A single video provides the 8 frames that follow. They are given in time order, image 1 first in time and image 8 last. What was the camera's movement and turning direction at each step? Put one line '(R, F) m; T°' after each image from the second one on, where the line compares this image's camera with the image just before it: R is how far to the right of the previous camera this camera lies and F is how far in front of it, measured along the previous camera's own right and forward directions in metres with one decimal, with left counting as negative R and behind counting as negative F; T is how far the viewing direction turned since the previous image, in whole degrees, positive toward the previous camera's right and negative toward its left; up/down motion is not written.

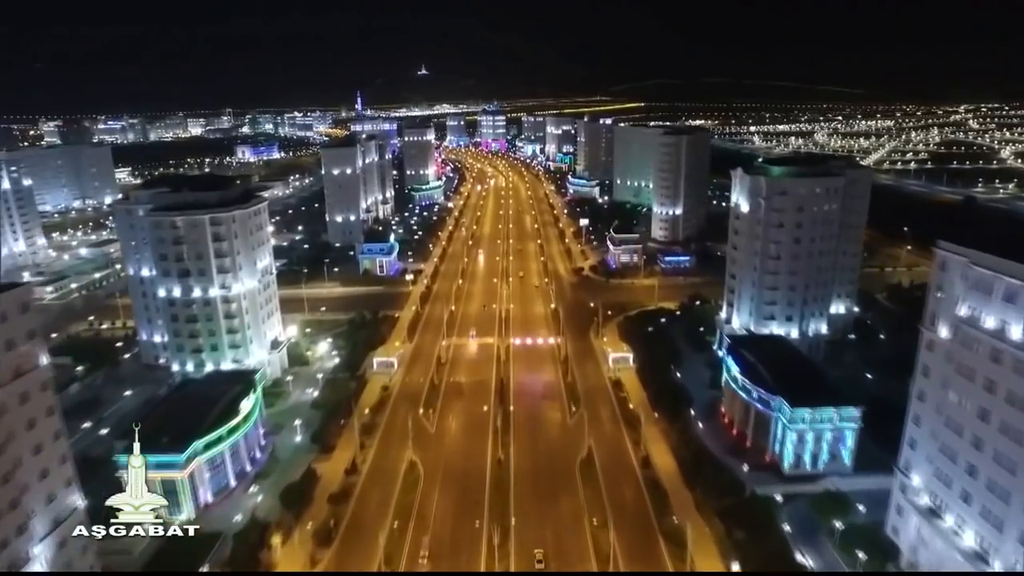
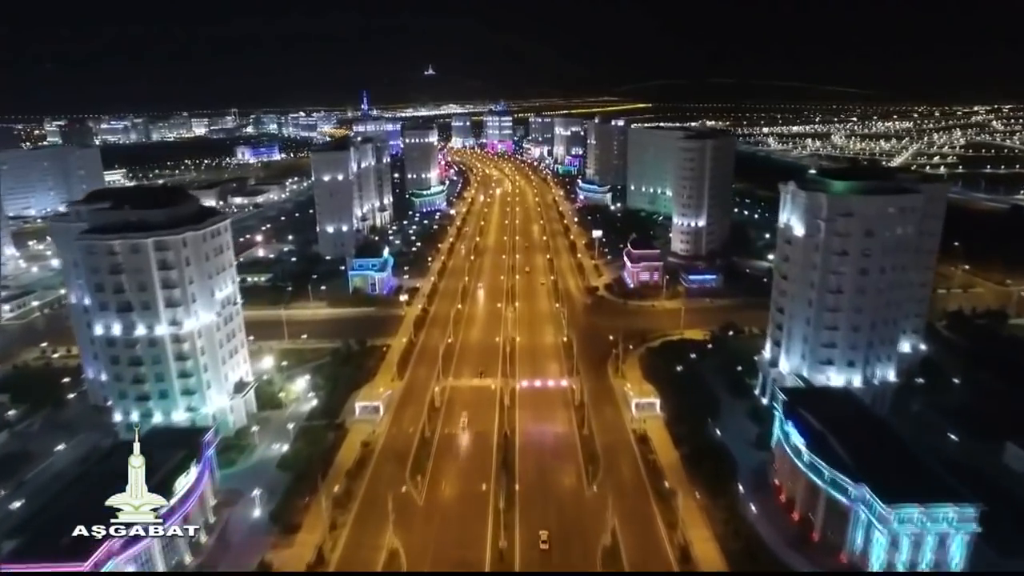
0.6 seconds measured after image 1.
(0.0, +6.2) m; -1°
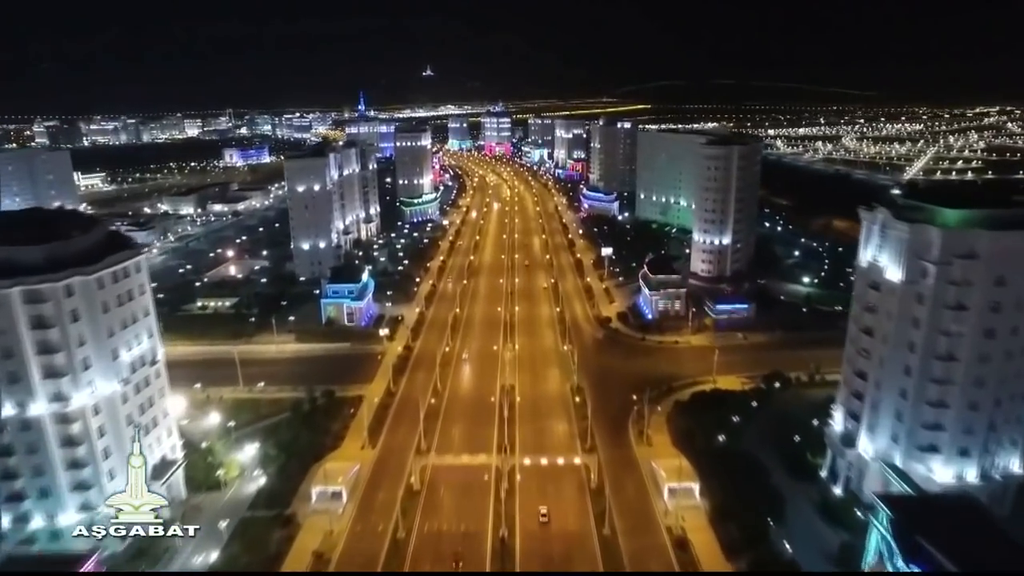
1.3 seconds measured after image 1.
(0.0, +7.8) m; 0°
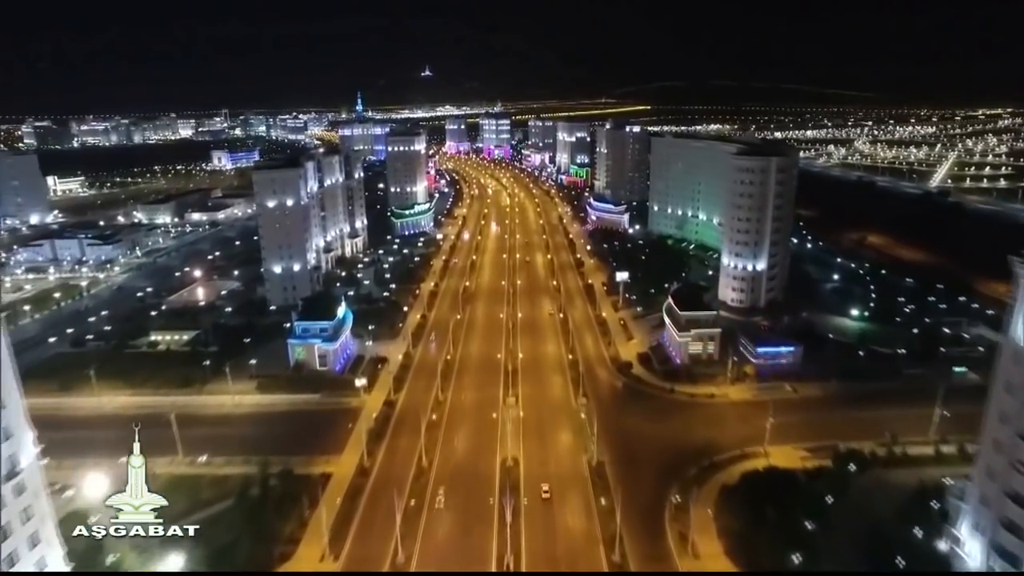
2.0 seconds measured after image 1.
(-0.2, +7.6) m; 0°
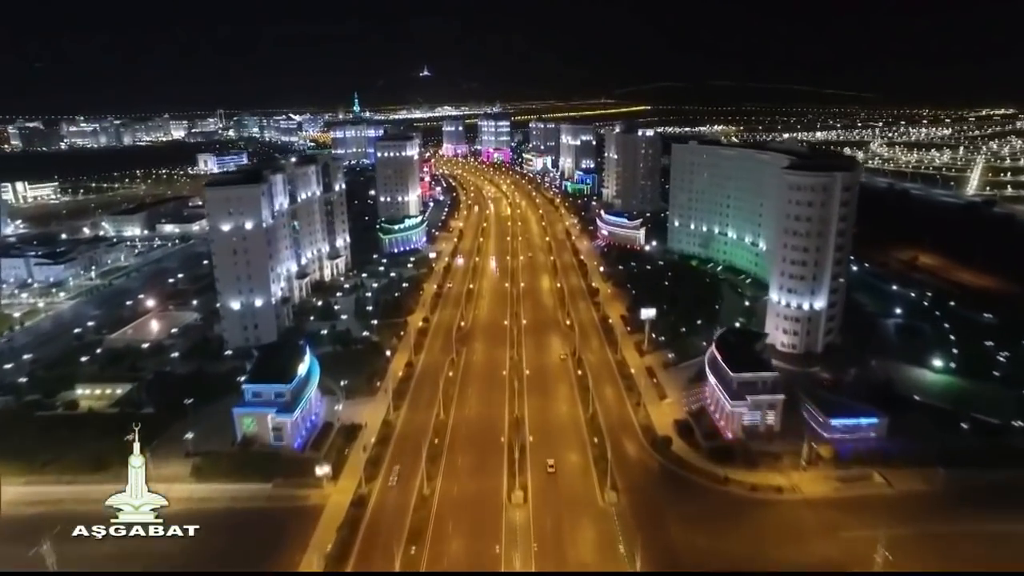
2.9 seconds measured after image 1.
(-0.3, +8.8) m; 0°
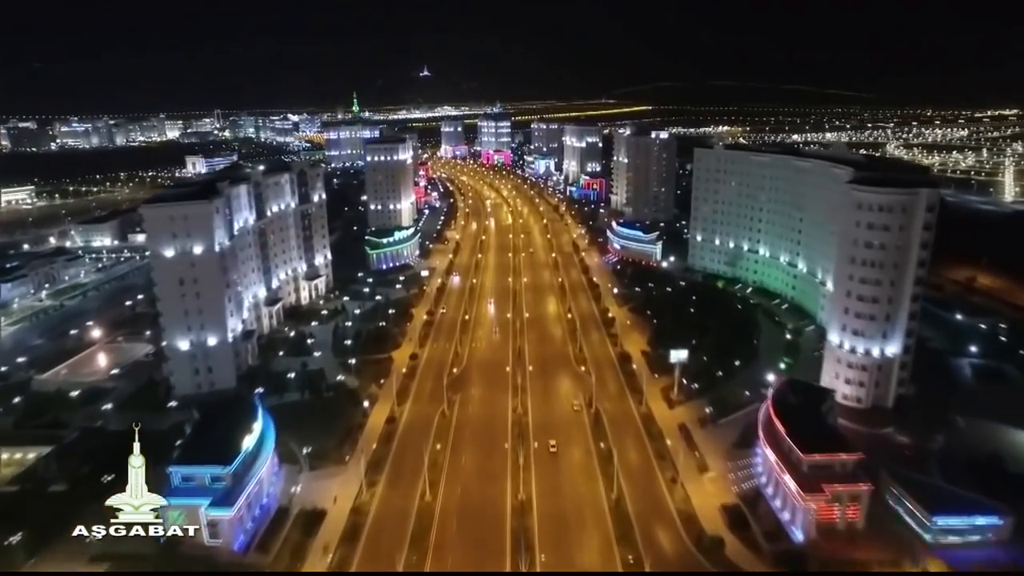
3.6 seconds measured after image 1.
(-0.2, +7.5) m; 0°
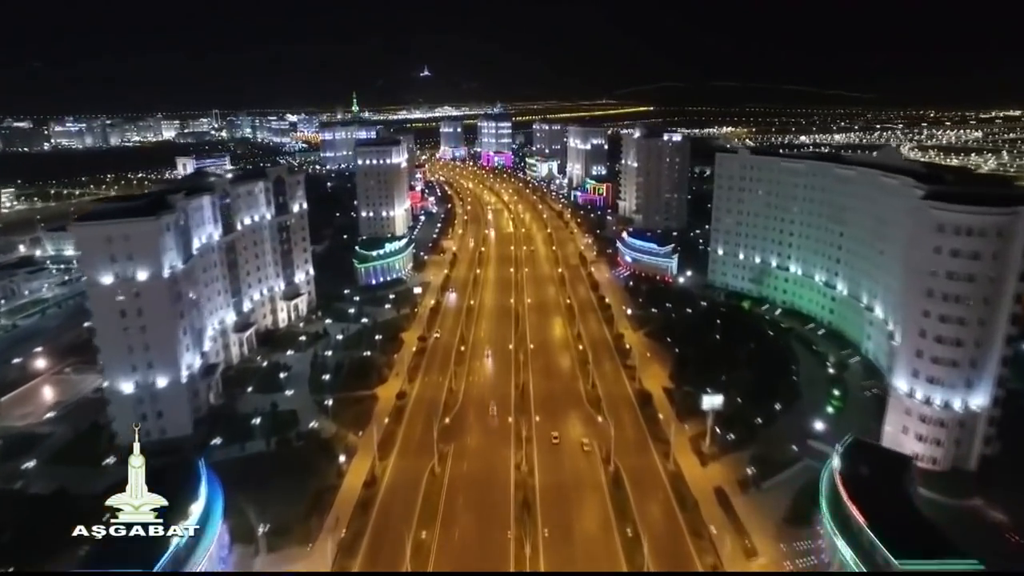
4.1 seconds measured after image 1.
(-0.1, +5.8) m; 0°
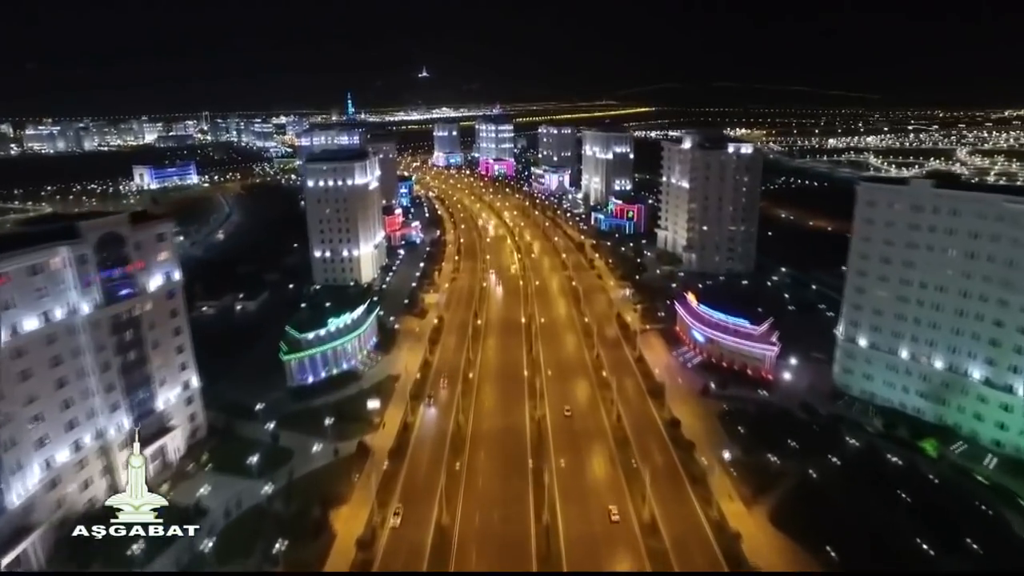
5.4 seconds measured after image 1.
(-0.7, +21.6) m; 0°
